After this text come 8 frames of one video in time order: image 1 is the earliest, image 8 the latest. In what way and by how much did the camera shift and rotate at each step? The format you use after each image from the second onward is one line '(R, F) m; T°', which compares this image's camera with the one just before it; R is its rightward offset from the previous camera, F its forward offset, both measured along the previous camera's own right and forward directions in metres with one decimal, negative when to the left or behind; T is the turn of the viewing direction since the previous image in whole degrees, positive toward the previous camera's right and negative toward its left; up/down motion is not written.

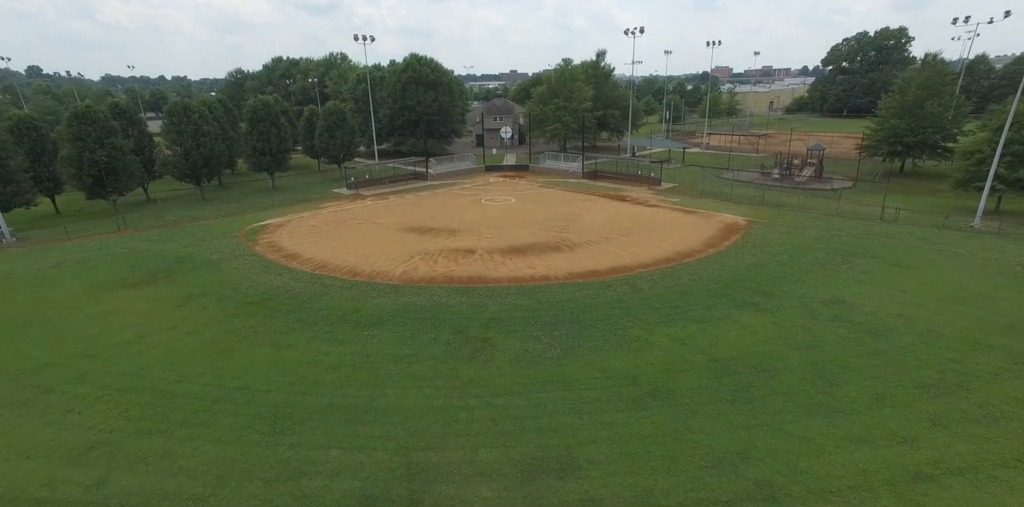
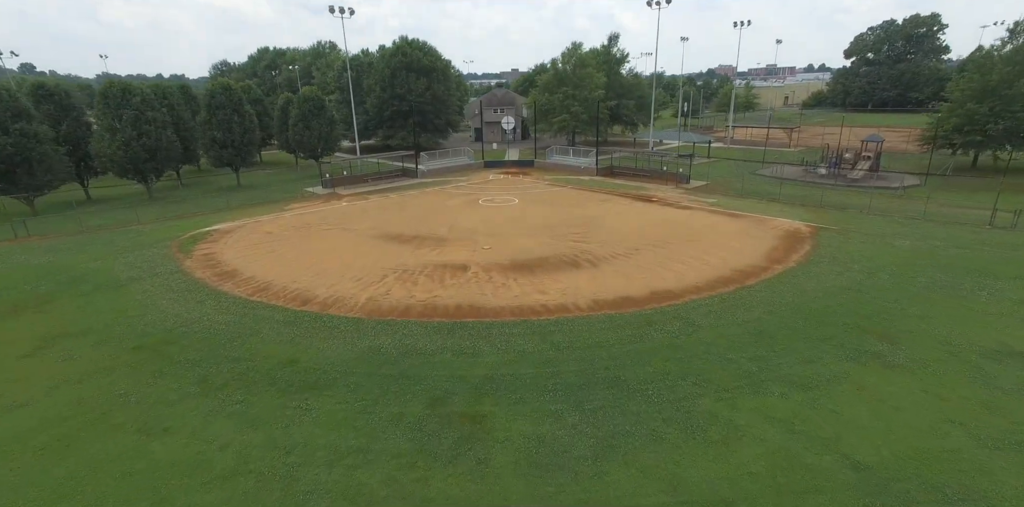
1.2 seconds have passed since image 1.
(-0.1, +6.0) m; 0°
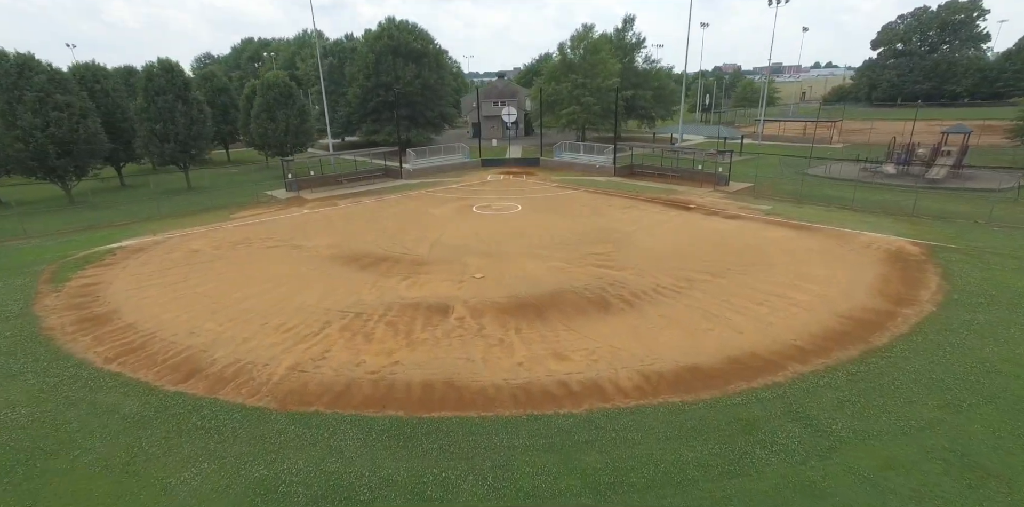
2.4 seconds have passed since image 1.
(0.0, +6.2) m; 0°
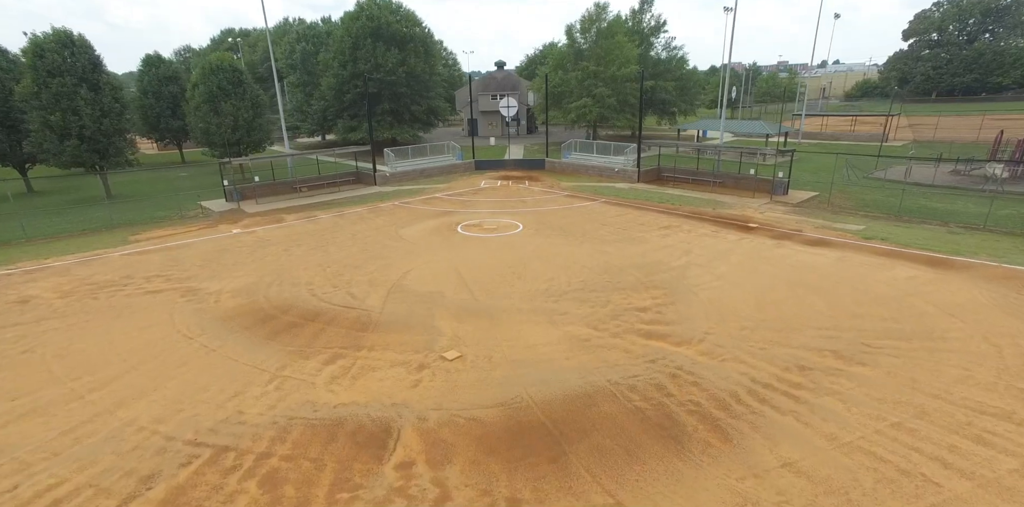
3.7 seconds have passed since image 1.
(+0.2, +6.6) m; 0°
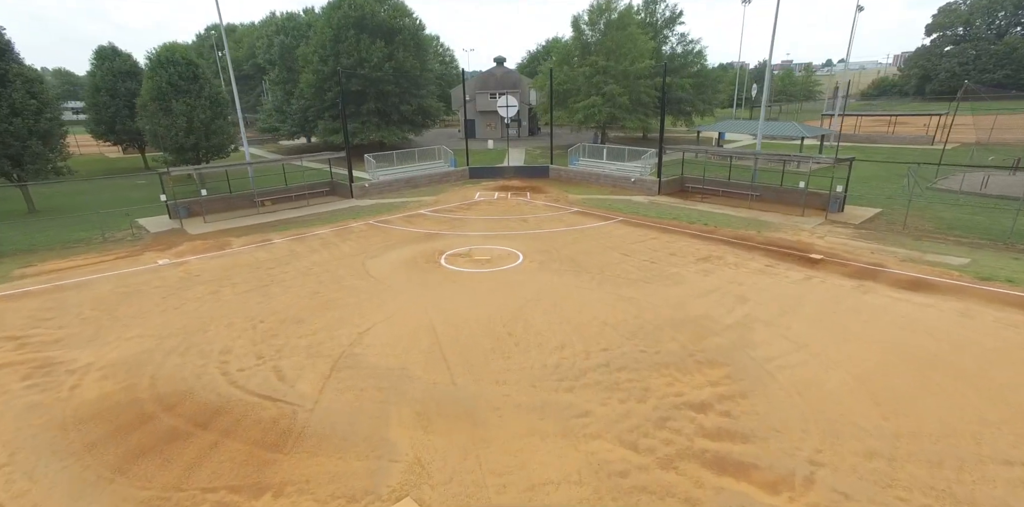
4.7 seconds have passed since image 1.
(+0.1, +4.2) m; 0°
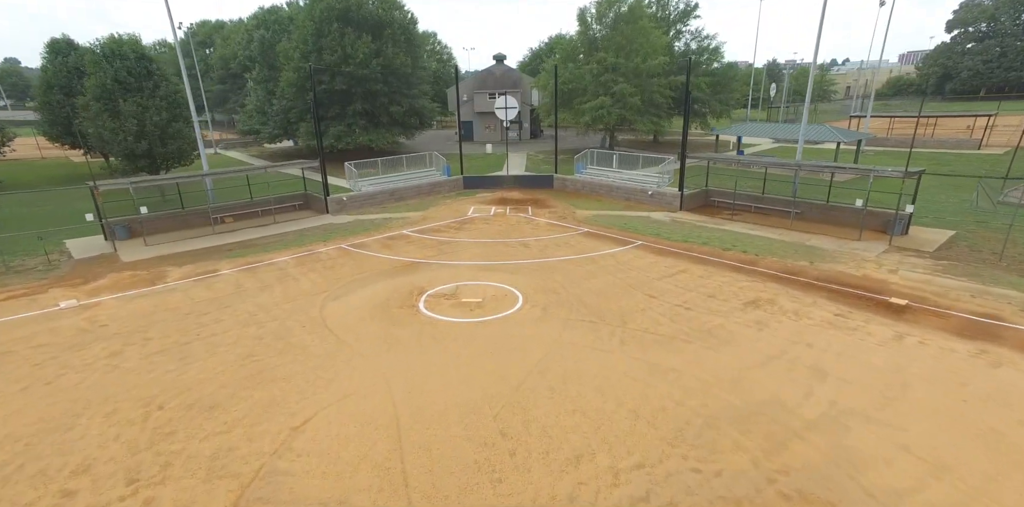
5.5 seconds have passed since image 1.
(+0.1, +3.3) m; 0°
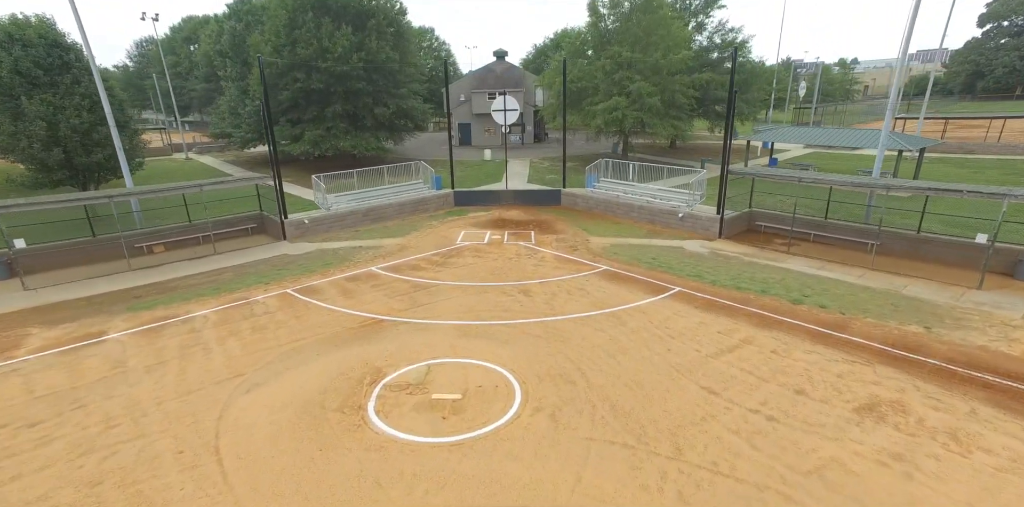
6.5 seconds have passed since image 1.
(+0.2, +4.2) m; 0°
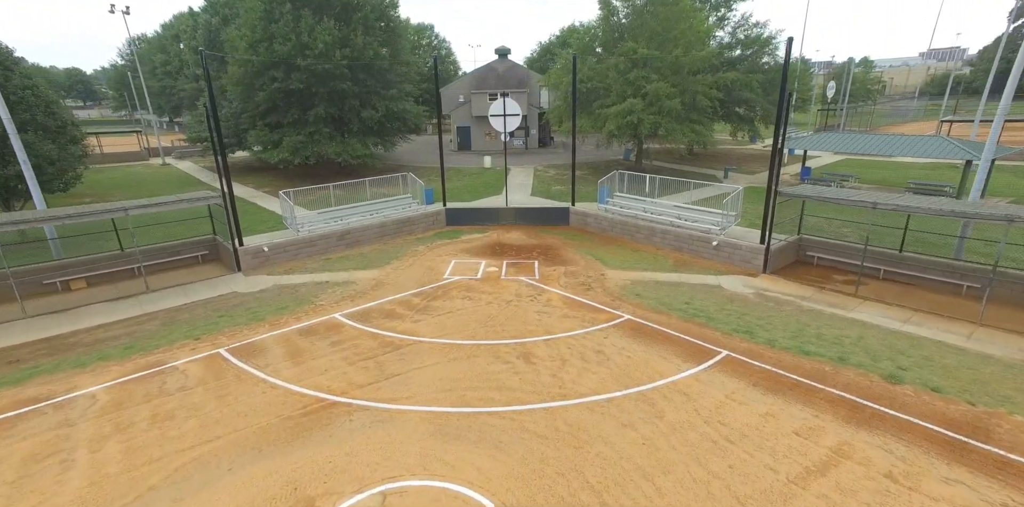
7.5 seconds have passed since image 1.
(+0.2, +3.1) m; -1°
